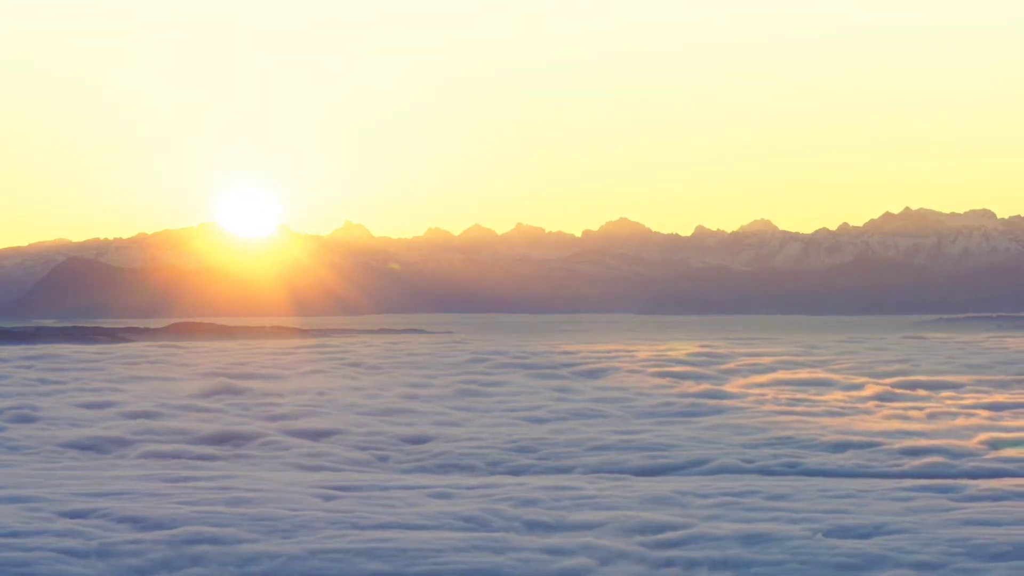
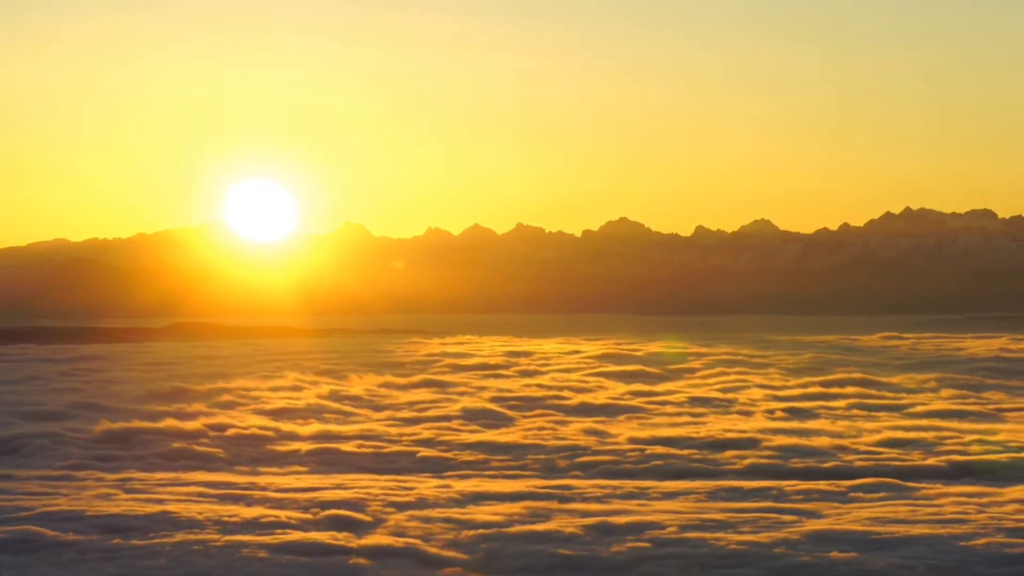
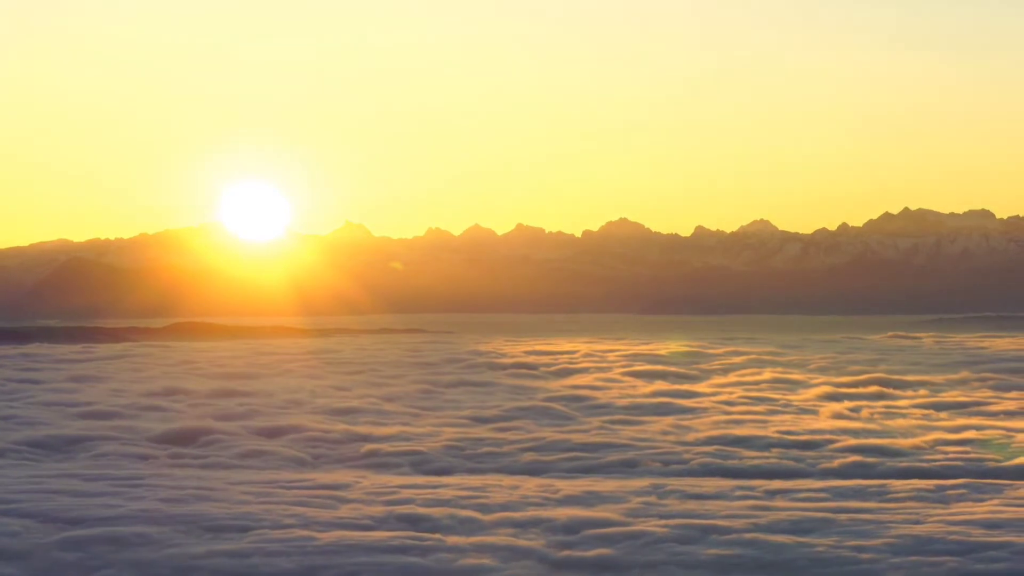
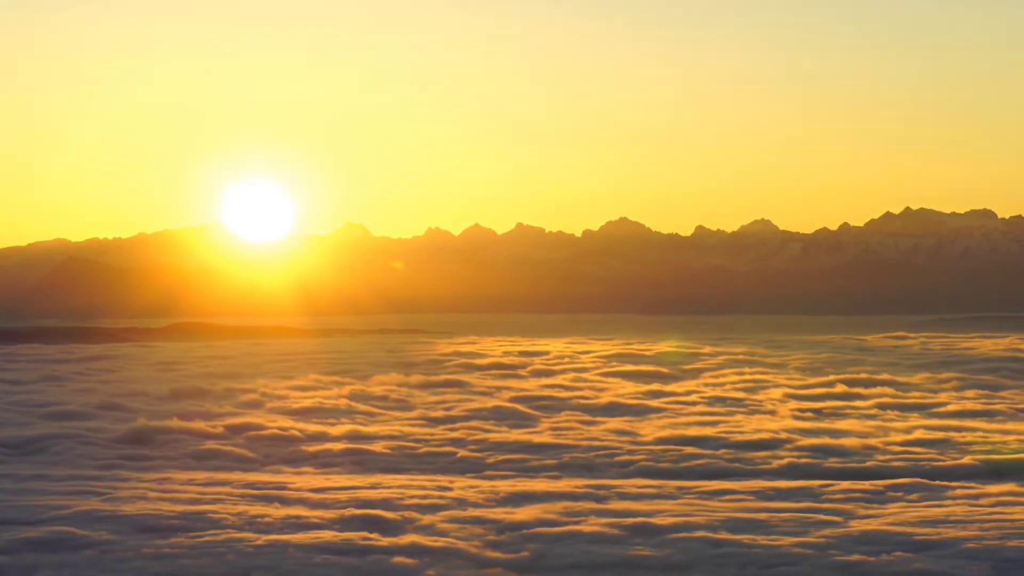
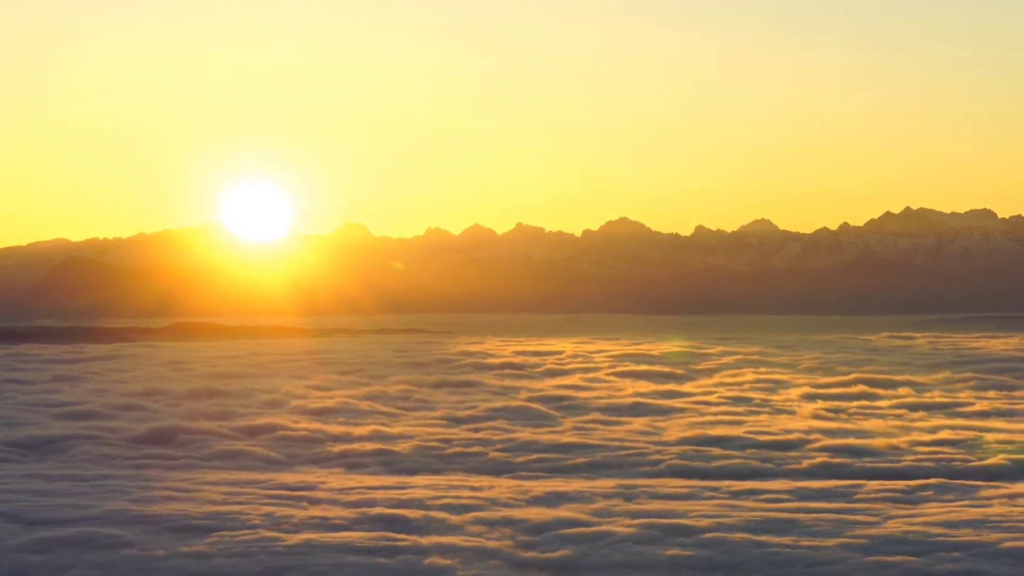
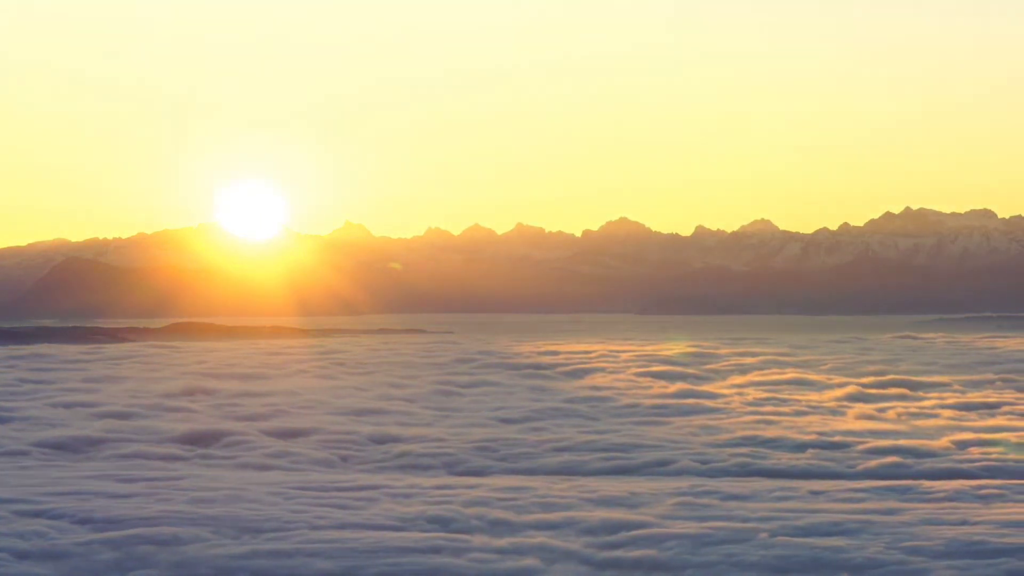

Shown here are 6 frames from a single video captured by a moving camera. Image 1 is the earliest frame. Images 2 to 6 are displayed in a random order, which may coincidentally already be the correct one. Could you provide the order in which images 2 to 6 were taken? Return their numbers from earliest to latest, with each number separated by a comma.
6, 3, 5, 4, 2
